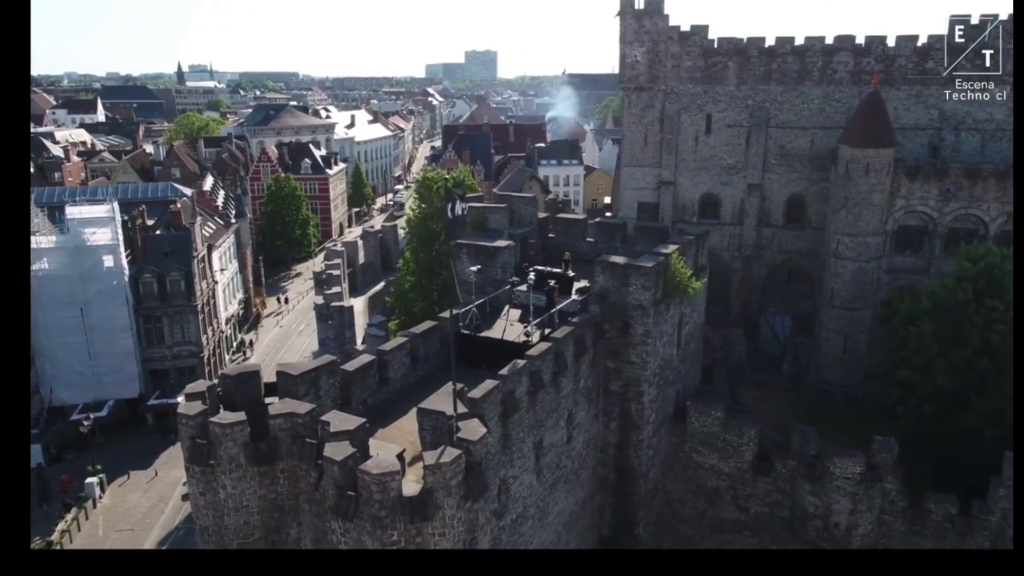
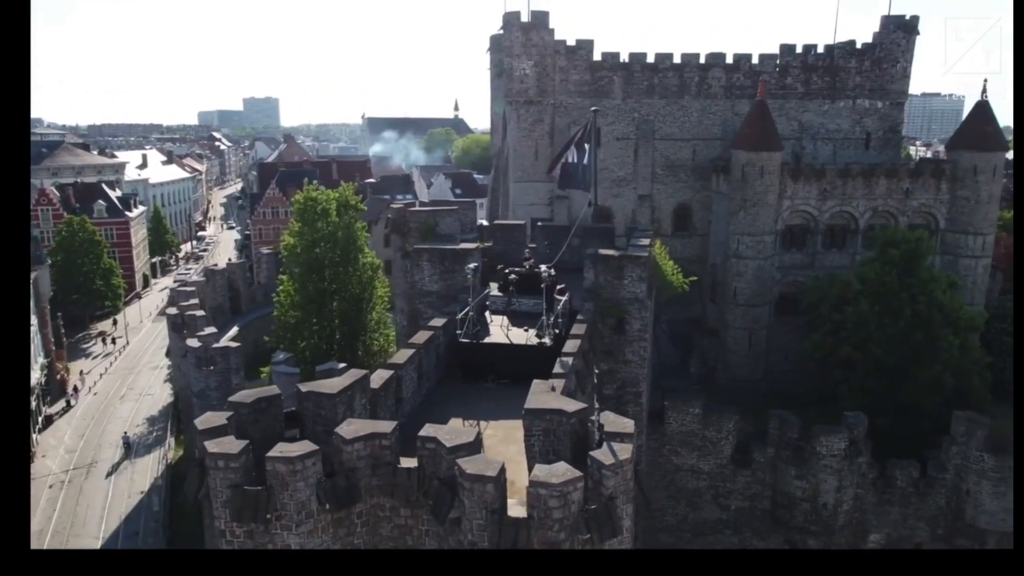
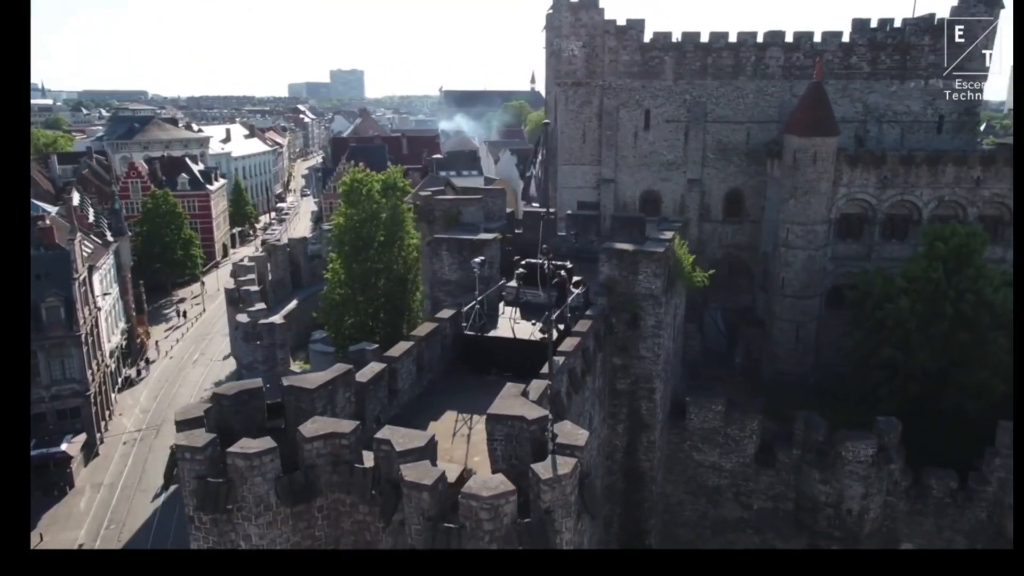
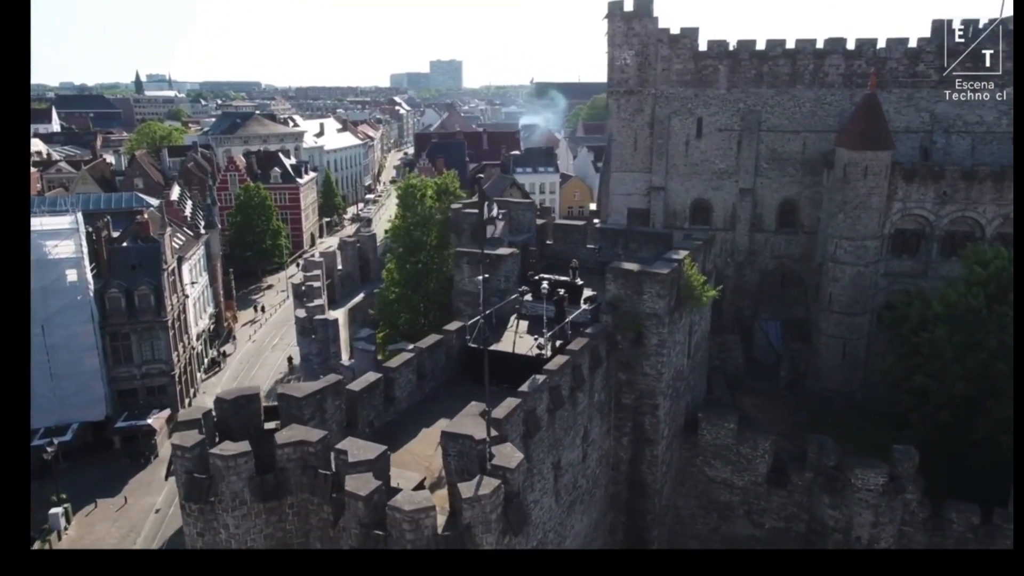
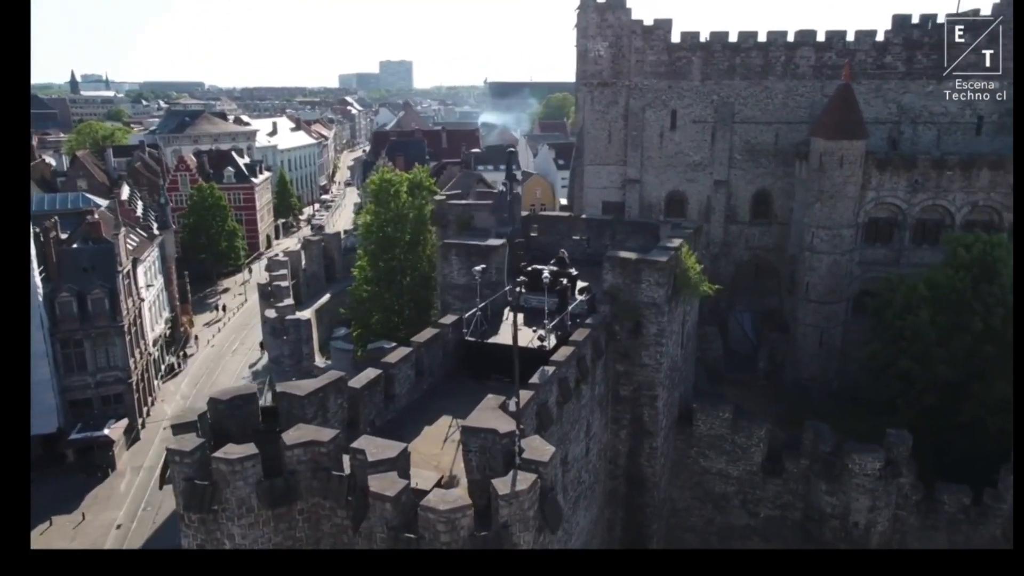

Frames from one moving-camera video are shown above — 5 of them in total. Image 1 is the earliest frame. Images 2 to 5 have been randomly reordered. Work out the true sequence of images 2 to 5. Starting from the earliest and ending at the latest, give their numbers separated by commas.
4, 5, 3, 2
